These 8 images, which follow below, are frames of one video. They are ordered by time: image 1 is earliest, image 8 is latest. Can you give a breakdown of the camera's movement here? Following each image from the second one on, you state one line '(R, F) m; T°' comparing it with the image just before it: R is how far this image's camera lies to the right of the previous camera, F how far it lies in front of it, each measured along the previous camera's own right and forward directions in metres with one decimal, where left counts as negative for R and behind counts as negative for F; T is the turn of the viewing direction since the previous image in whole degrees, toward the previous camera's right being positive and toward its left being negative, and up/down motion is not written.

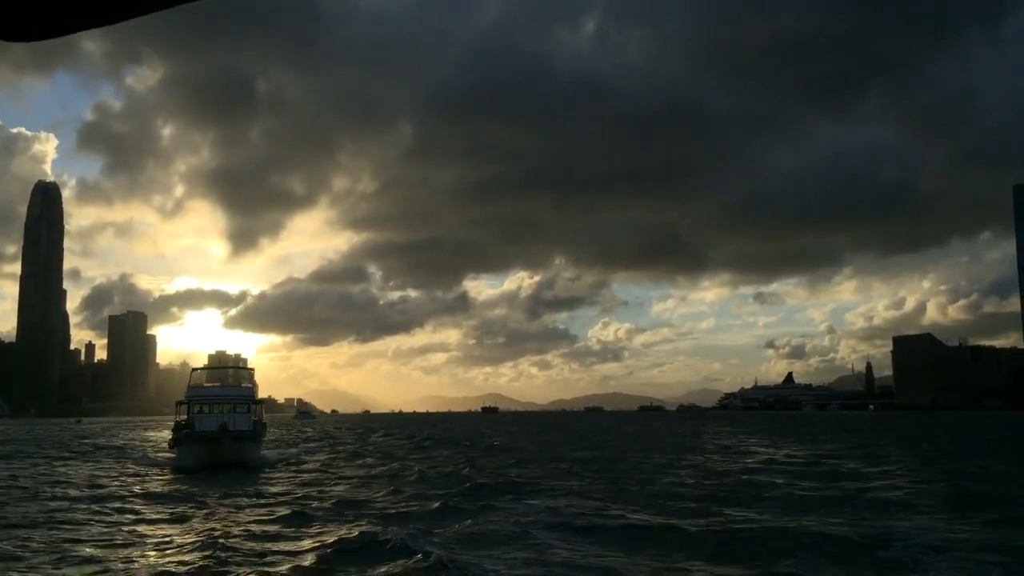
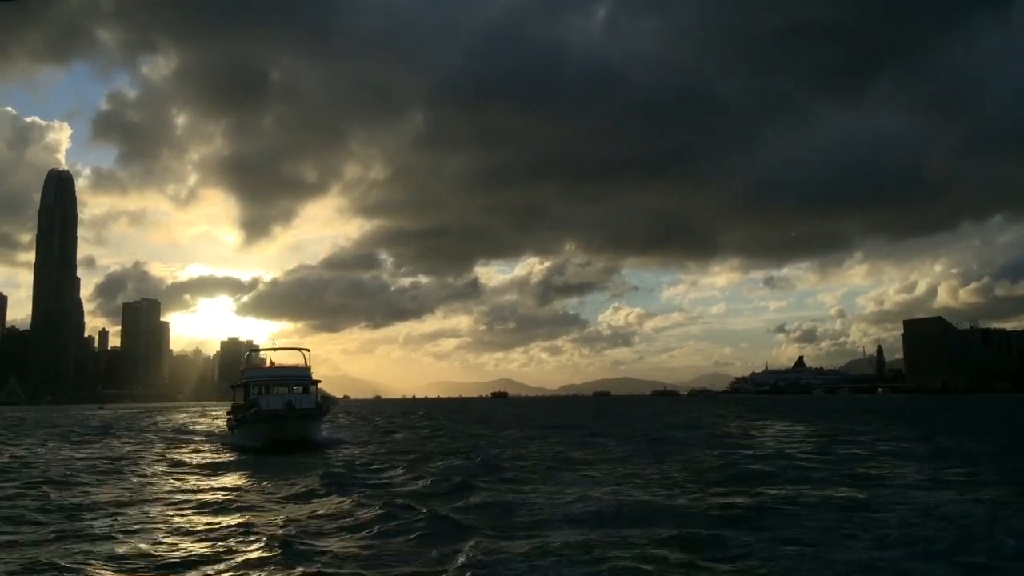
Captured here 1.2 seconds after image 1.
(-0.5, -1.4) m; -1°
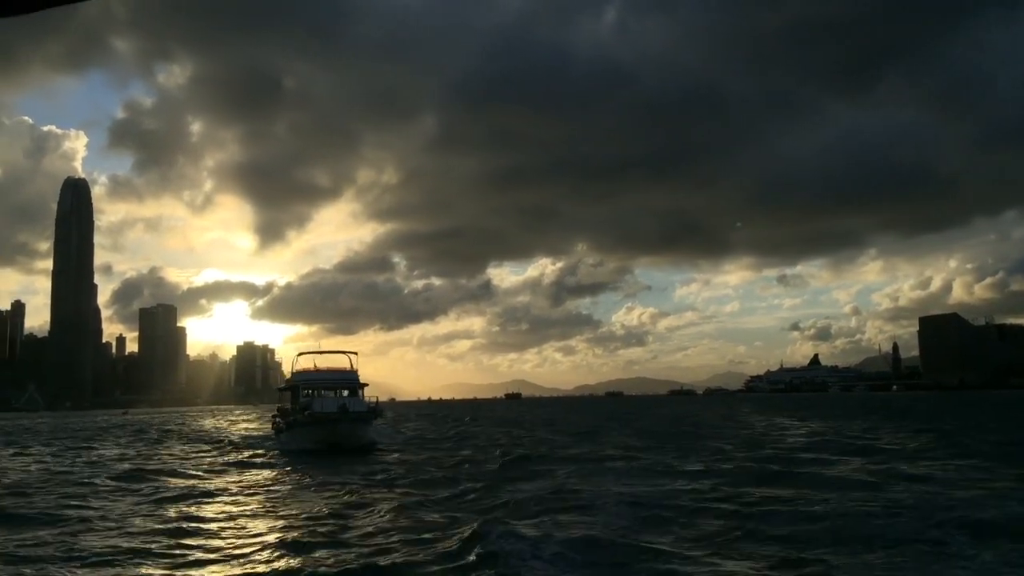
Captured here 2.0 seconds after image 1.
(-0.3, -1.0) m; -1°
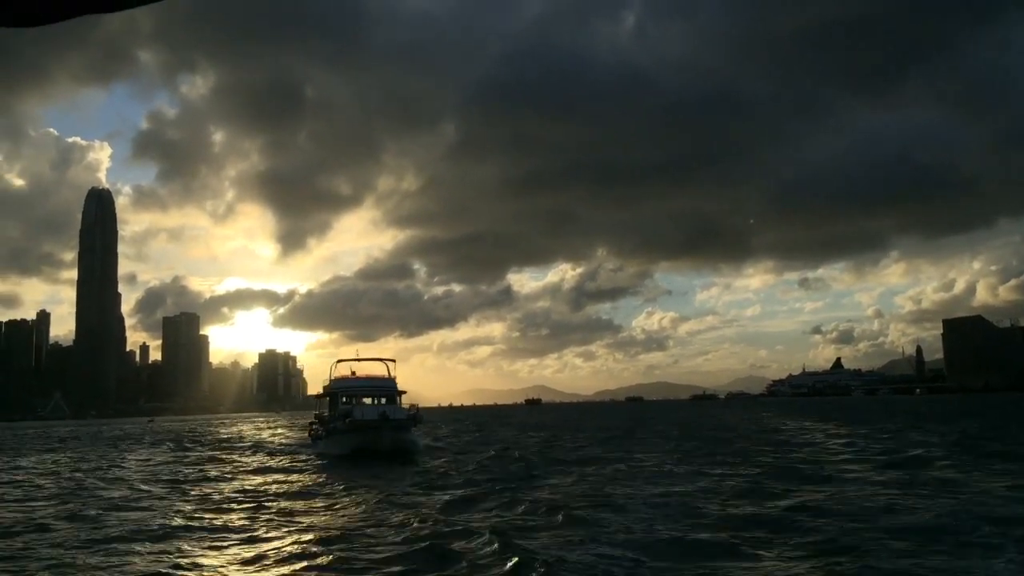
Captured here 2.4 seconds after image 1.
(-0.1, -0.4) m; -1°
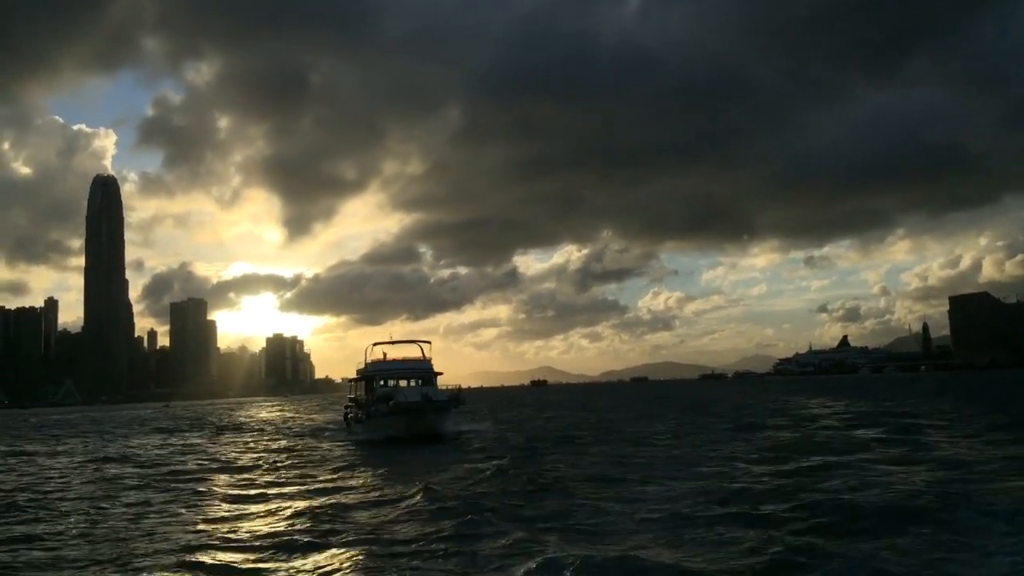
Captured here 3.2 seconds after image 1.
(-0.3, -0.7) m; 0°
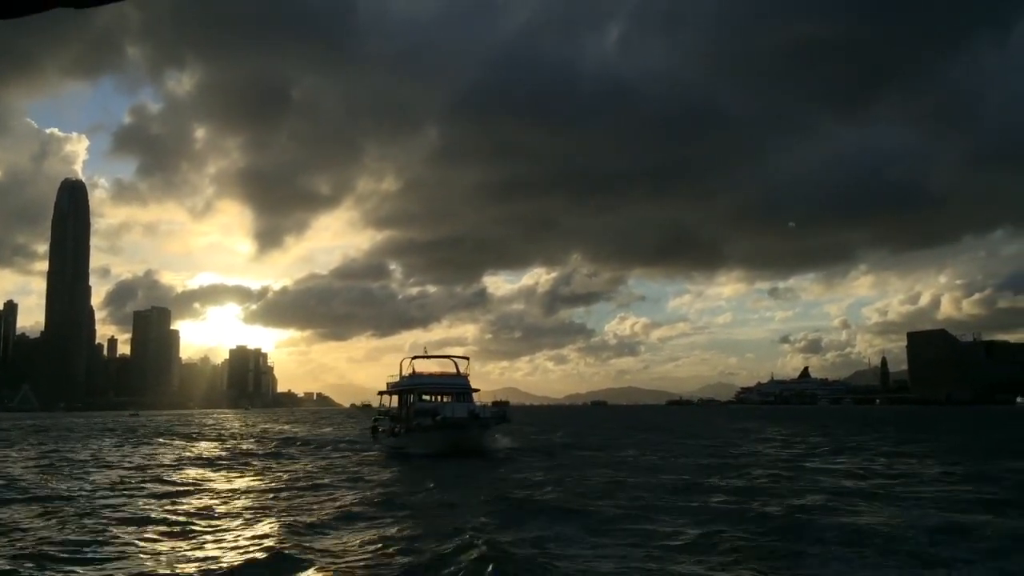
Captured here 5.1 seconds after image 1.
(-0.9, -2.2) m; +2°
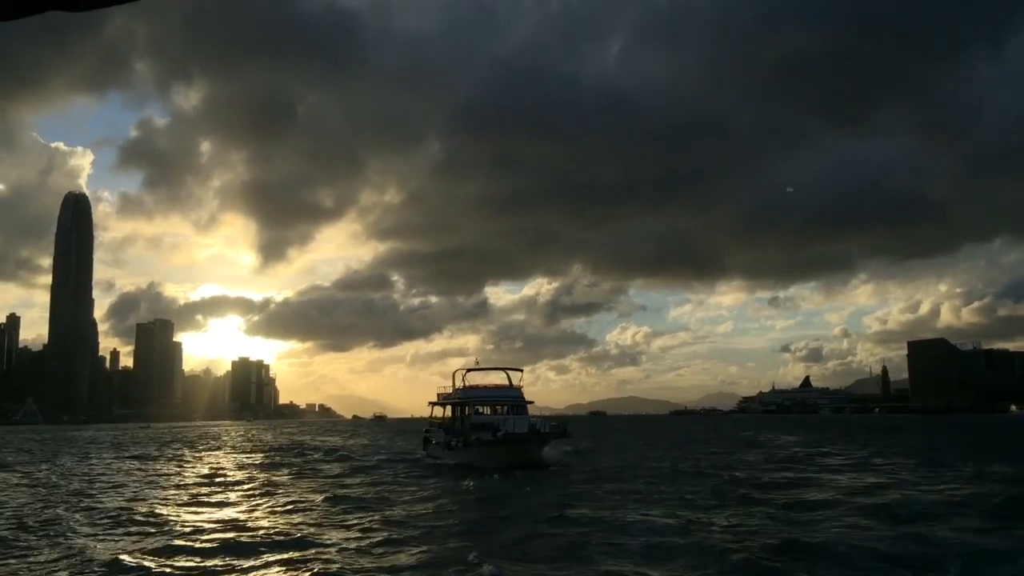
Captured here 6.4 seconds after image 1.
(-0.5, -1.8) m; 0°
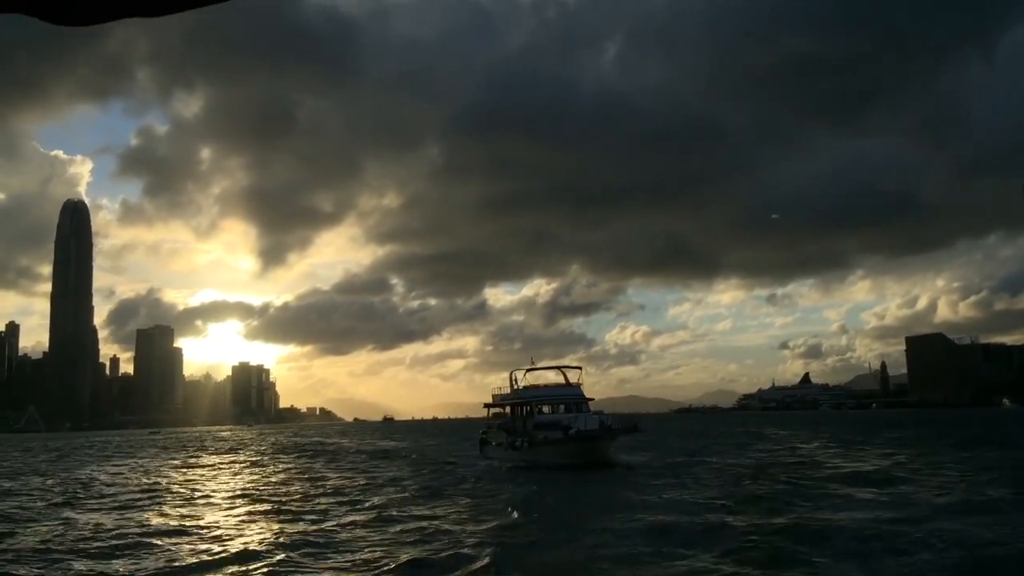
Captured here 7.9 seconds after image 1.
(-0.5, -1.5) m; 0°
